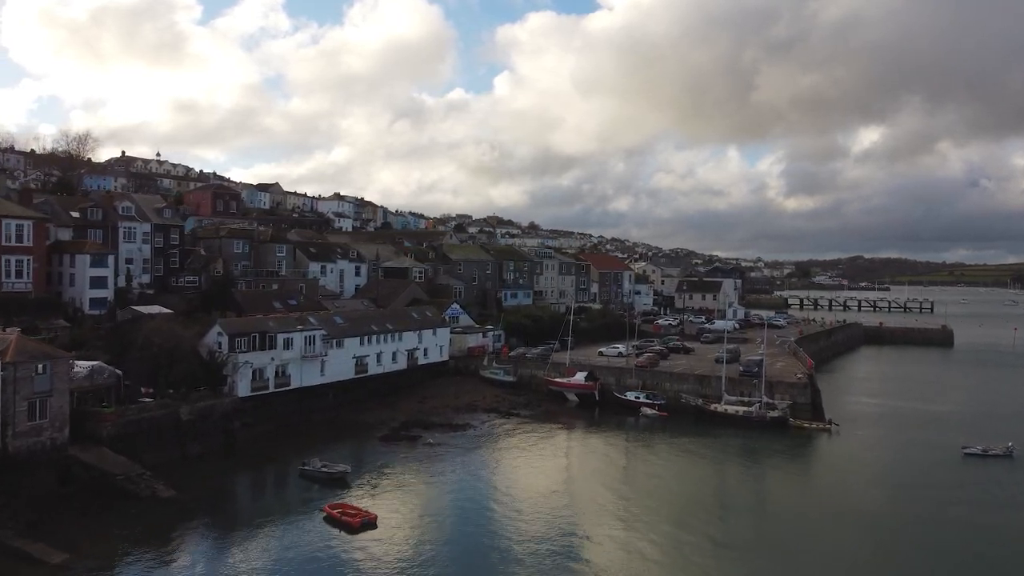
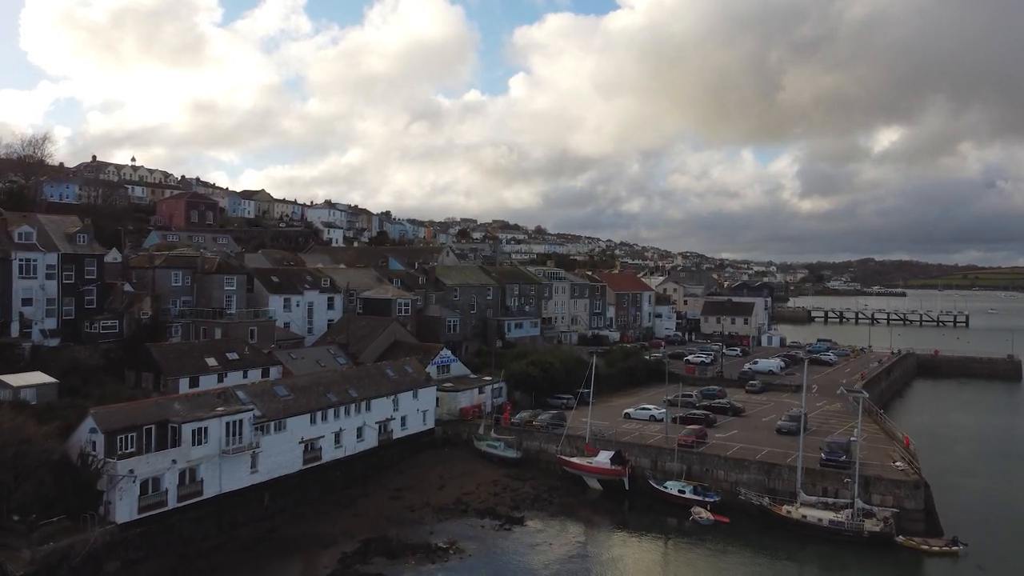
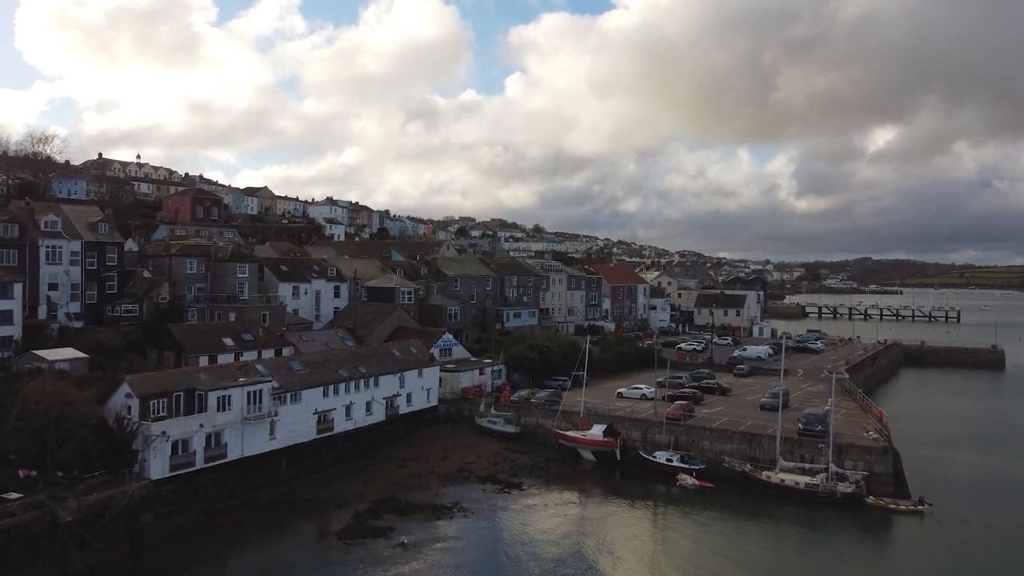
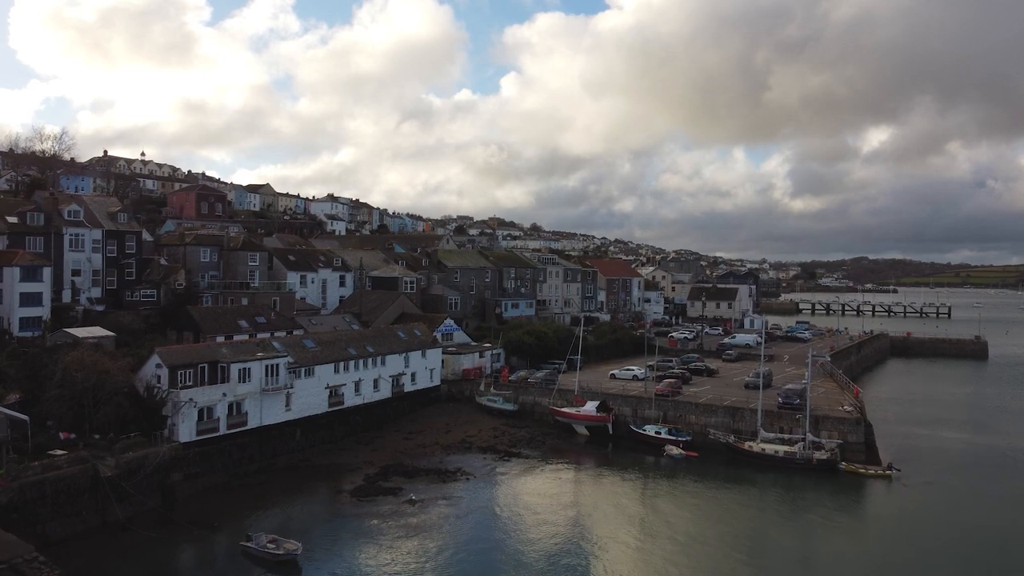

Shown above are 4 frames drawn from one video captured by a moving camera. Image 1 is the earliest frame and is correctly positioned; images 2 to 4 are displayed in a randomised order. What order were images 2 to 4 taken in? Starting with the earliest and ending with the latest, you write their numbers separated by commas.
4, 3, 2
